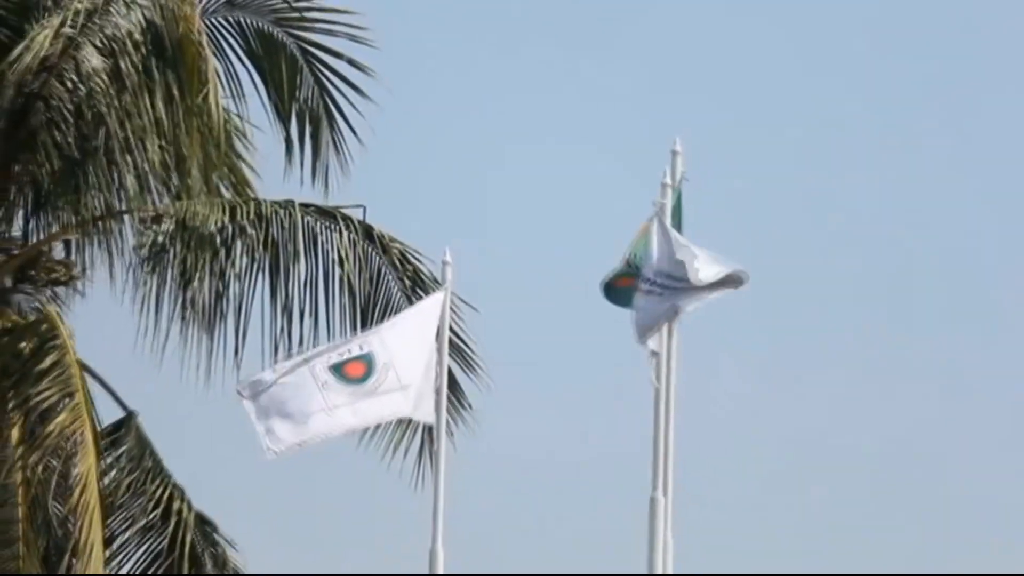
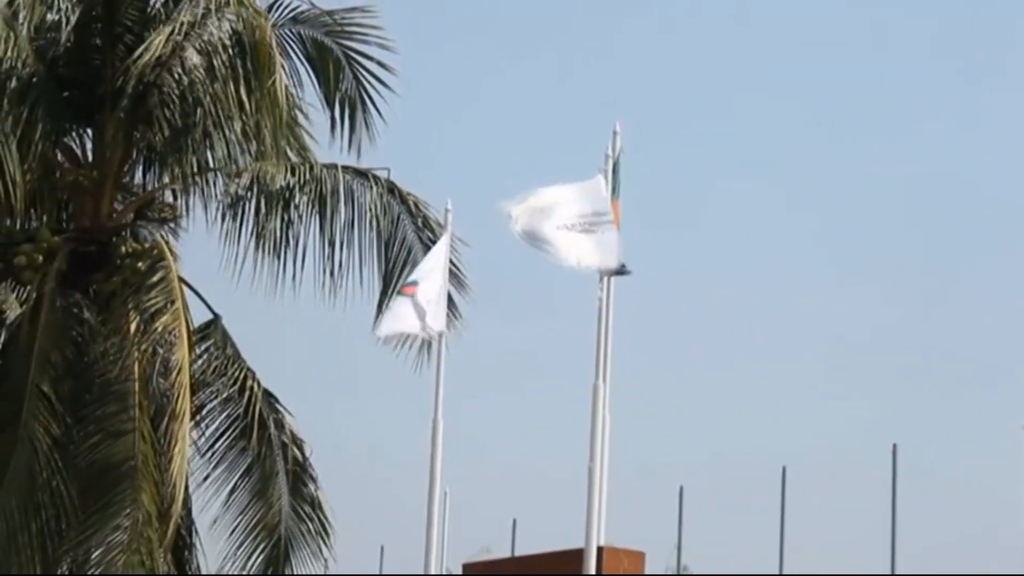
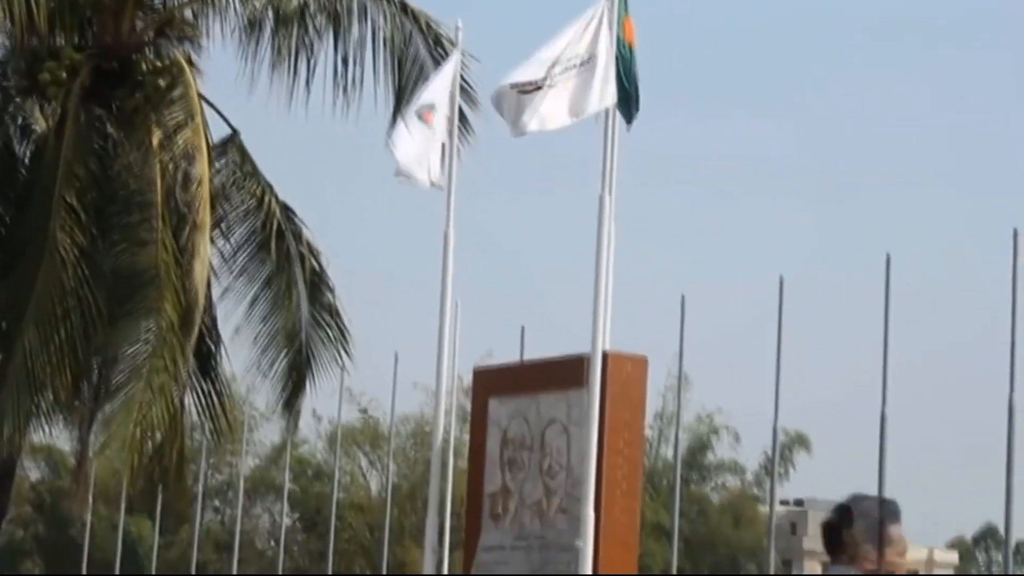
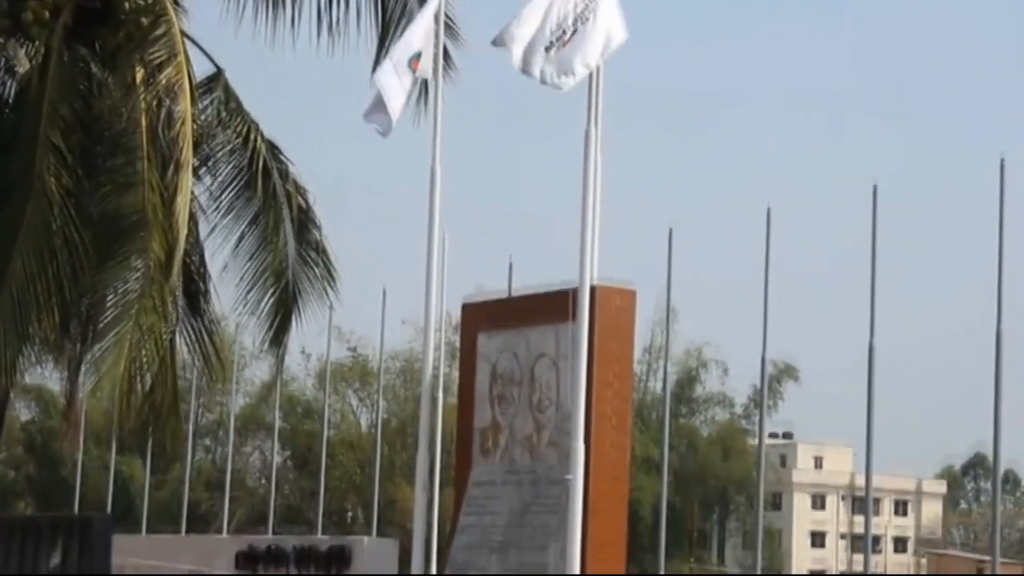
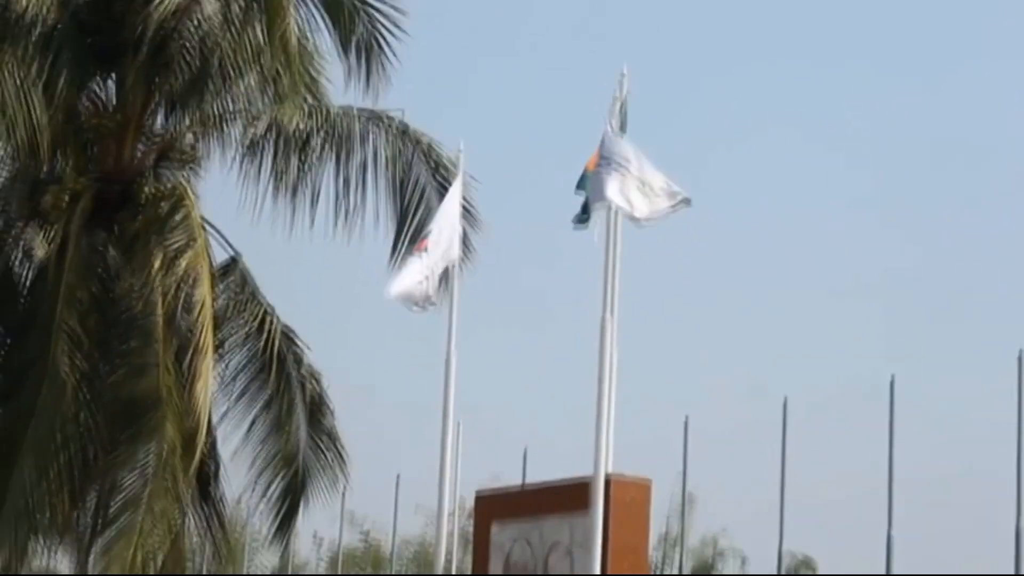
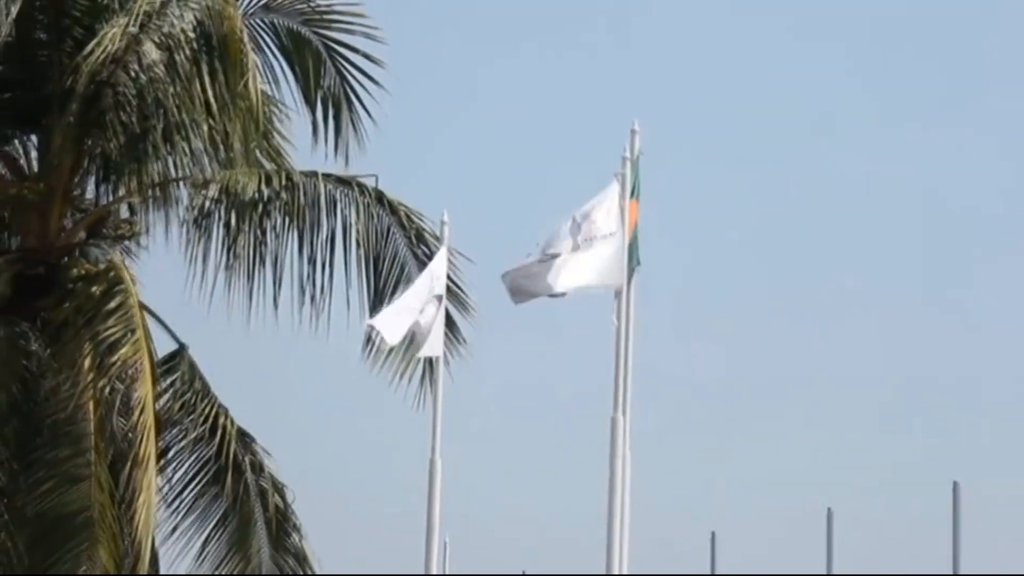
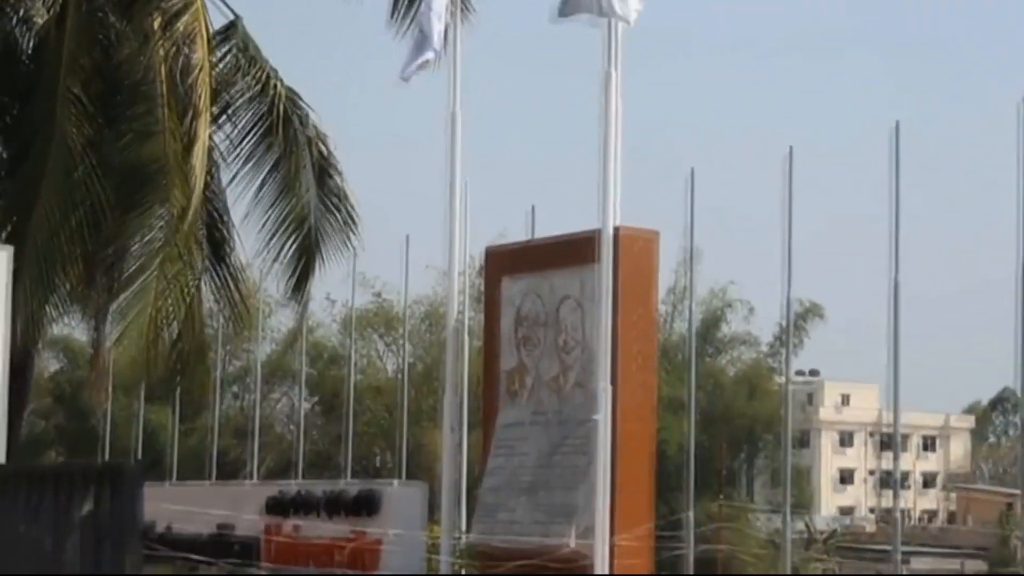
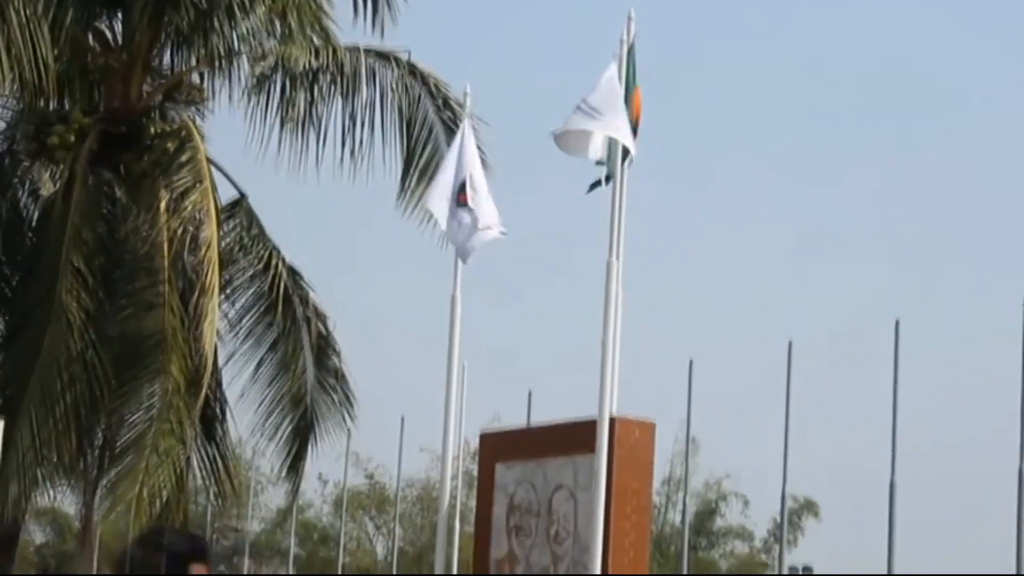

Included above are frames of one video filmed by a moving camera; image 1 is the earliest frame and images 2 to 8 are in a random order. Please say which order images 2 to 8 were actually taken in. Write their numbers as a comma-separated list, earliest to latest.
6, 2, 5, 8, 3, 4, 7
